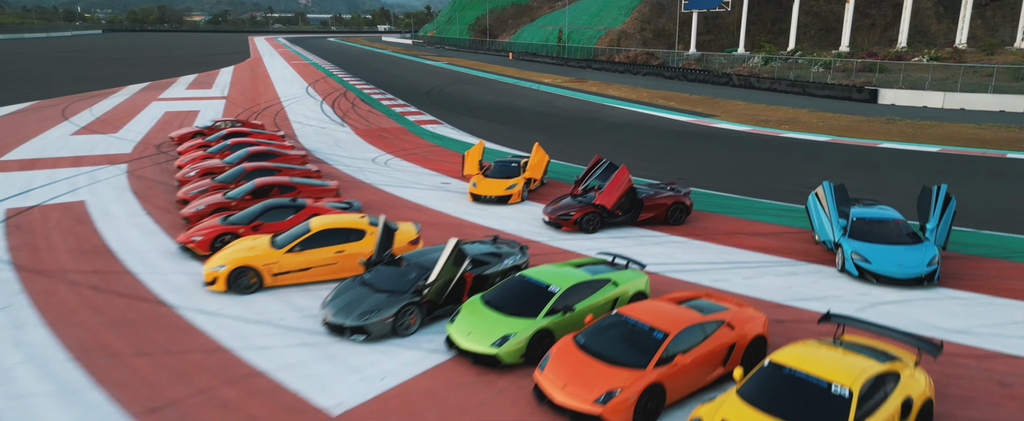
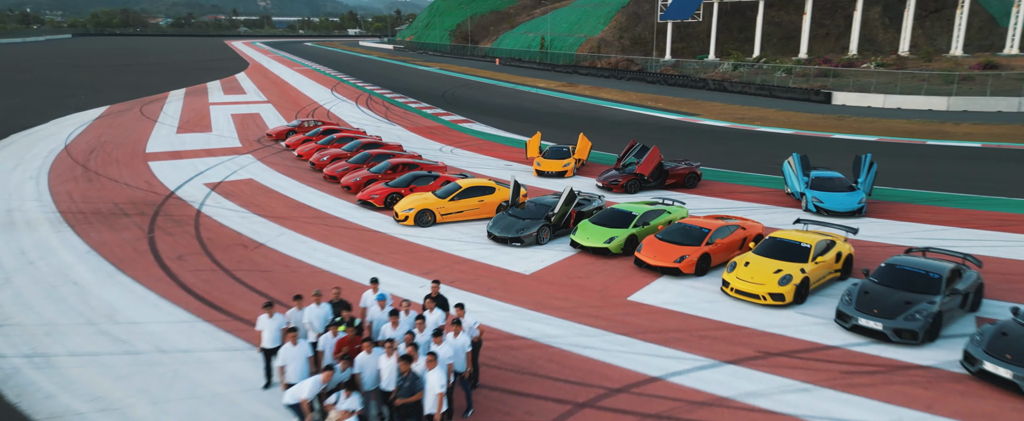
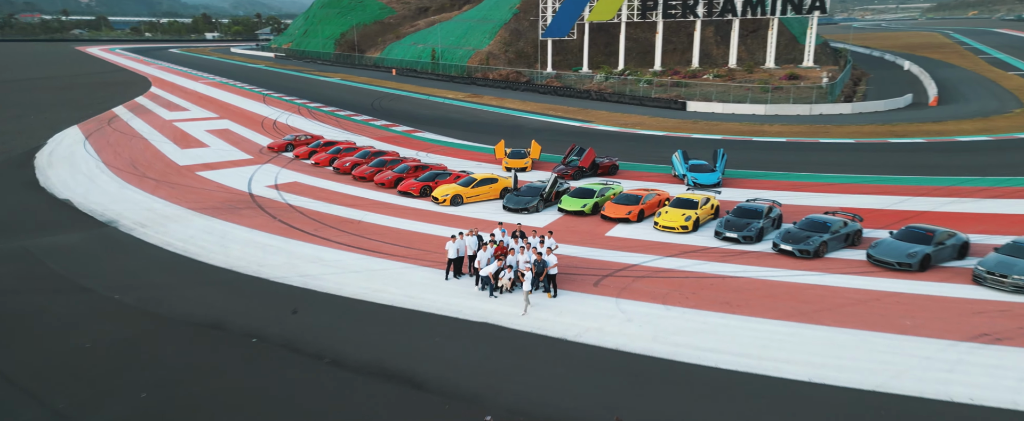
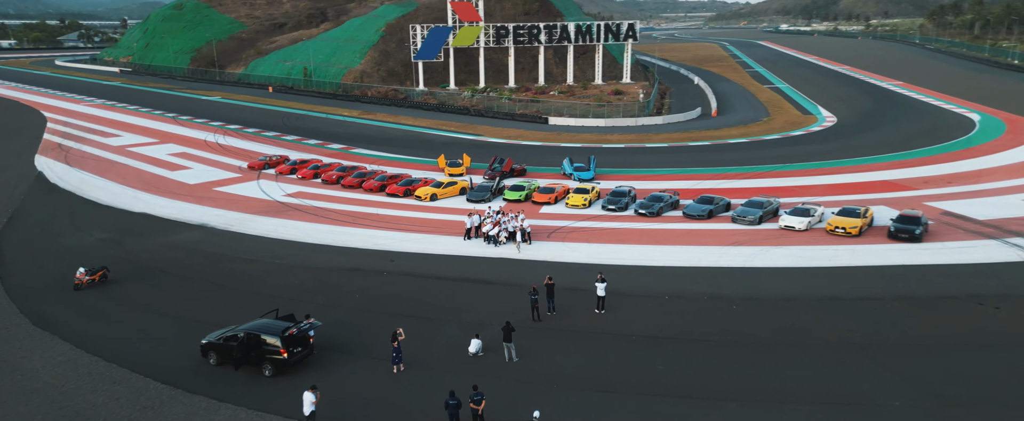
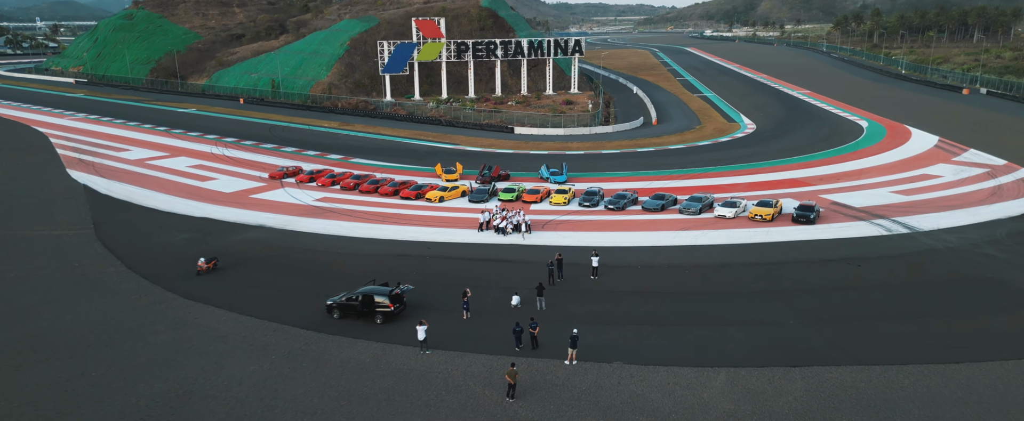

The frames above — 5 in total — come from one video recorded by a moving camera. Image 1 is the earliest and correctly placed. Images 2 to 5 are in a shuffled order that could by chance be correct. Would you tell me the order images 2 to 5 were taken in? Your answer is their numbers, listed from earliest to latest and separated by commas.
2, 3, 4, 5
